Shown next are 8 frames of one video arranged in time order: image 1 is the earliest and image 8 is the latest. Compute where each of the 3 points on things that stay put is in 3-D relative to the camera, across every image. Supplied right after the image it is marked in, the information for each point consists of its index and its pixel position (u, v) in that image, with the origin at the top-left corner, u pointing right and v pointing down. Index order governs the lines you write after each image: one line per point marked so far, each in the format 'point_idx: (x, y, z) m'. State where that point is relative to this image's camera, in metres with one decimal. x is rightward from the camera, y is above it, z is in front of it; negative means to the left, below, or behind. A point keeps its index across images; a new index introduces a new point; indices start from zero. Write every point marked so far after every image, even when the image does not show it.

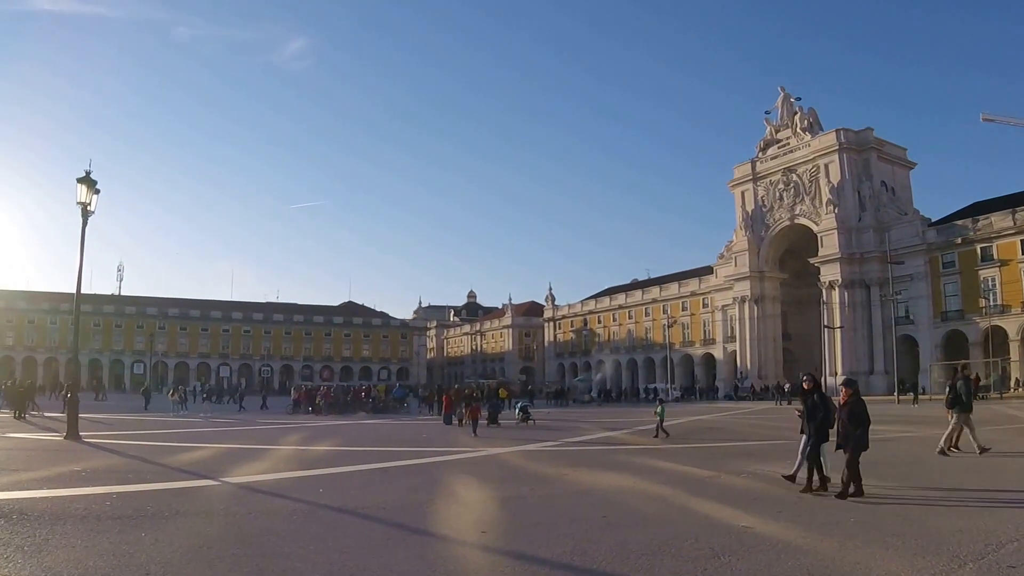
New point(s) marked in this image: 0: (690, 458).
0: (+3.3, -3.1, +13.7) m
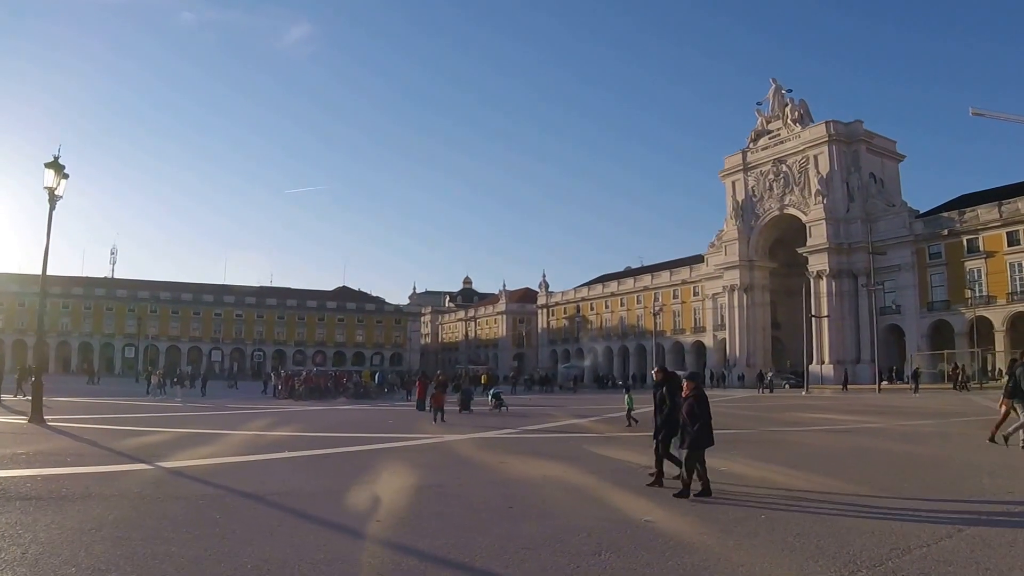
0: (+2.4, -3.0, +14.1) m
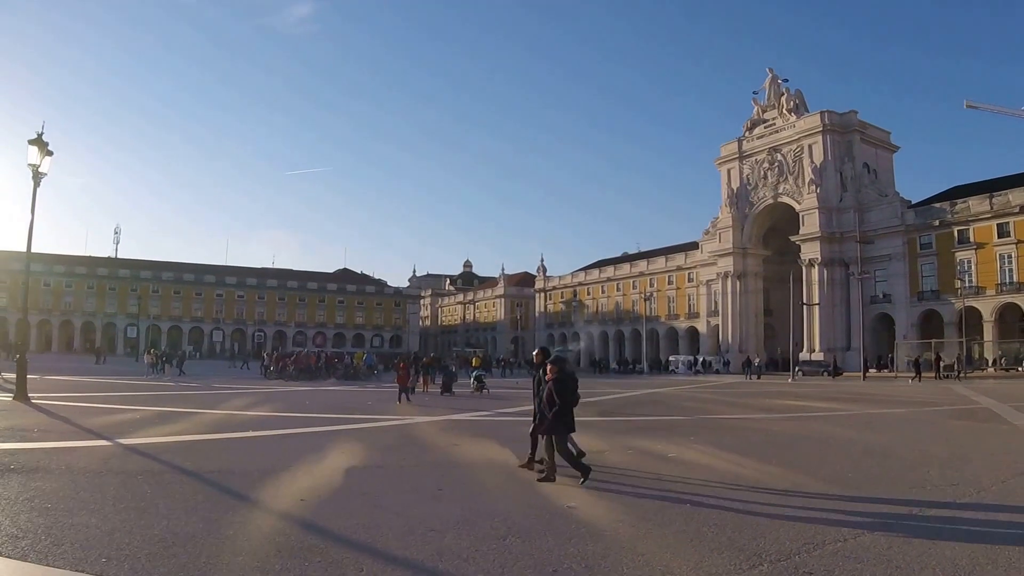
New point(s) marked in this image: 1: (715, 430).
0: (+1.7, -2.8, +14.7) m
1: (+4.1, -2.9, +15.0) m
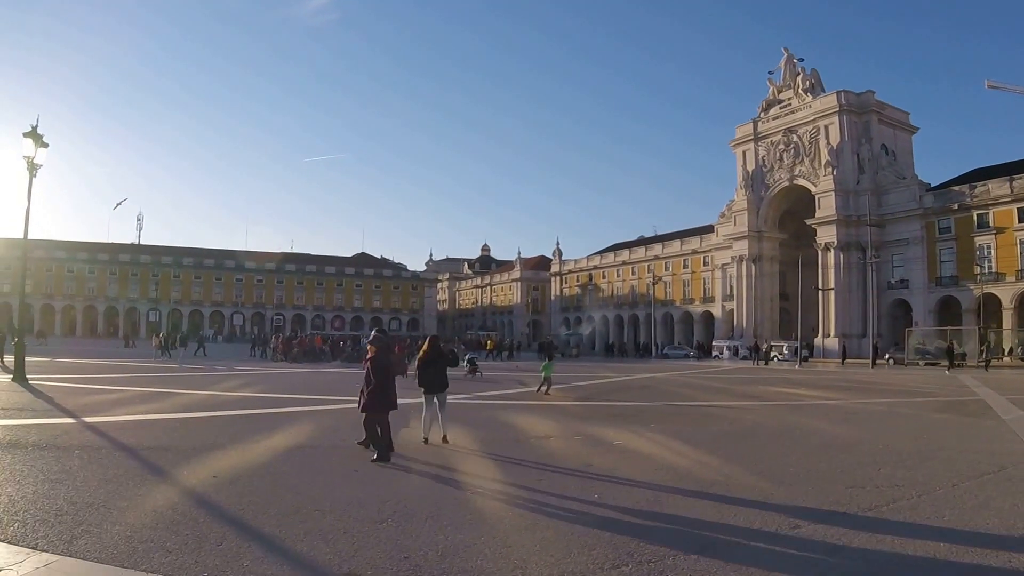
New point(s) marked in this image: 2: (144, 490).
0: (+1.0, -2.5, +15.0) m
1: (+3.5, -2.6, +15.2) m
2: (-3.5, -1.9, +7.1) m
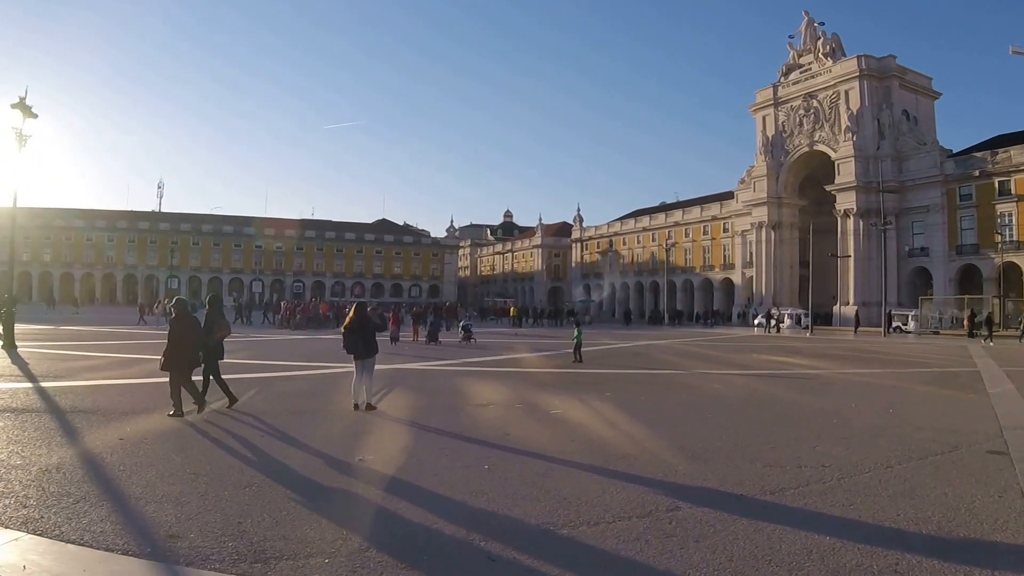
0: (+0.3, -1.9, +15.2) m
1: (+2.8, -2.0, +15.2) m
2: (-4.8, -1.7, +7.6) m
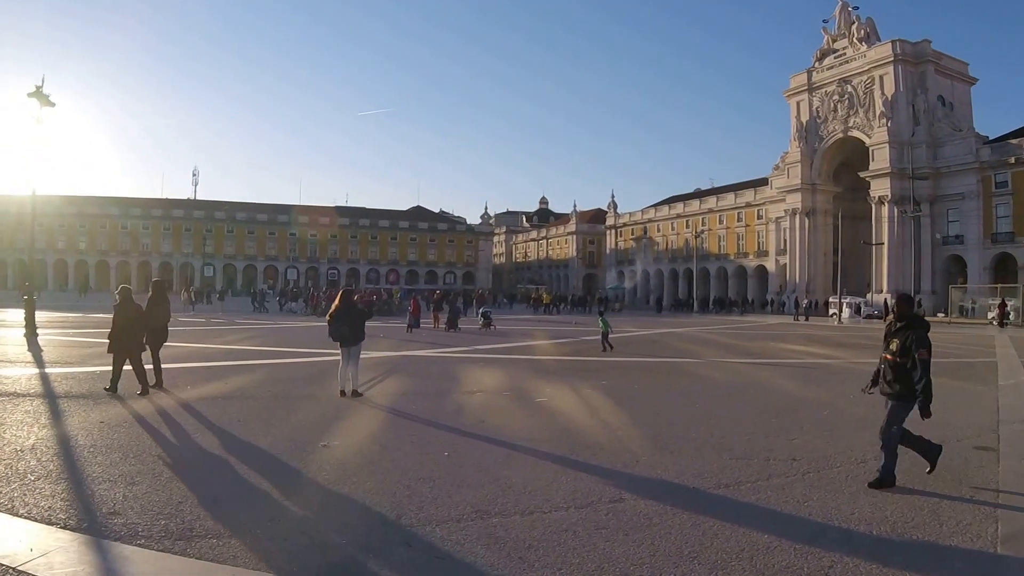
0: (+0.4, -1.7, +15.3) m
1: (+2.8, -1.8, +15.1) m
2: (-5.3, -1.6, +8.2) m
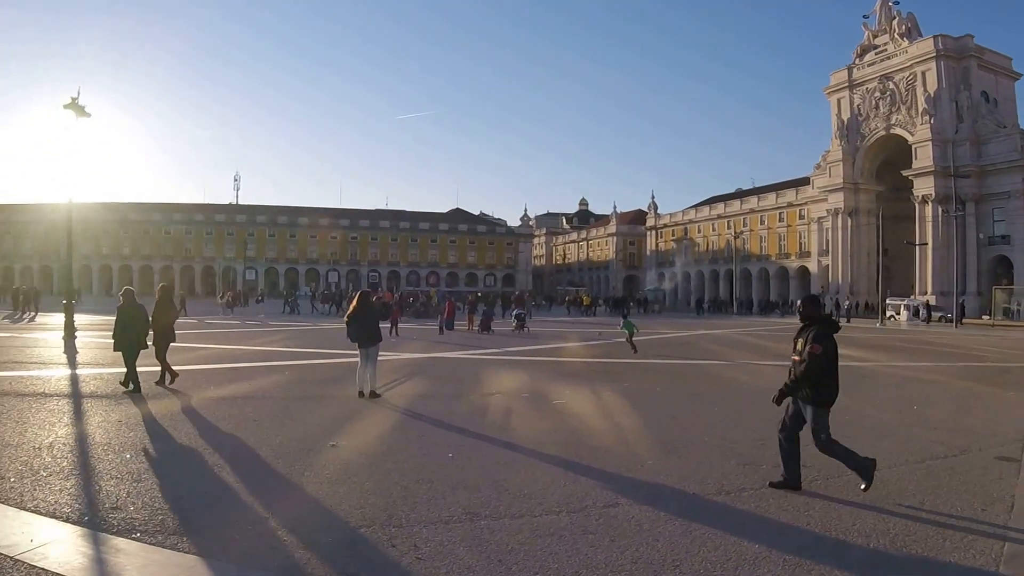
0: (+0.9, -1.7, +15.3) m
1: (+3.3, -1.8, +15.0) m
2: (-5.3, -1.6, +8.5) m
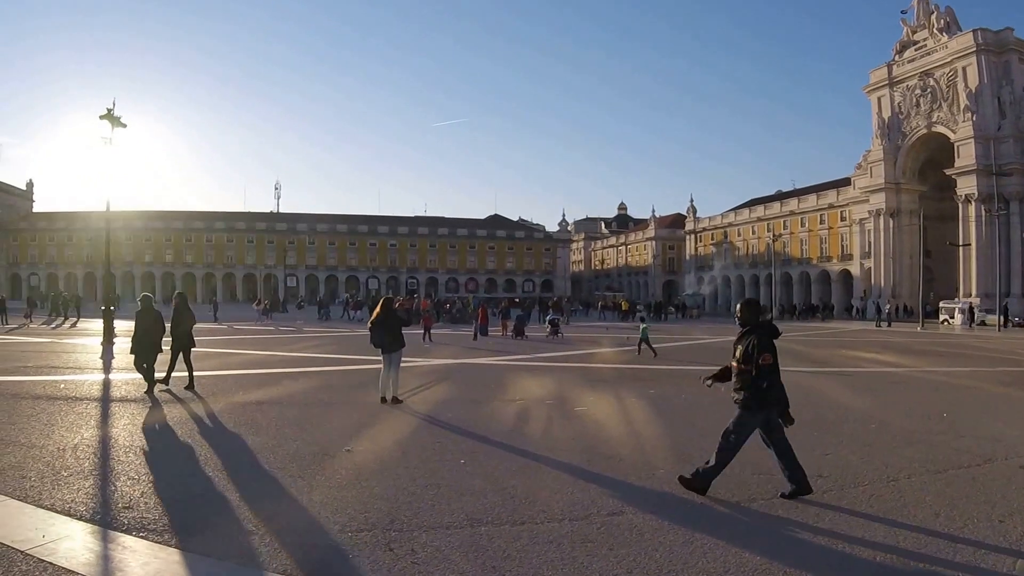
0: (+1.4, -1.8, +15.3) m
1: (+3.8, -1.9, +14.7) m
2: (-5.1, -1.7, +8.9) m
